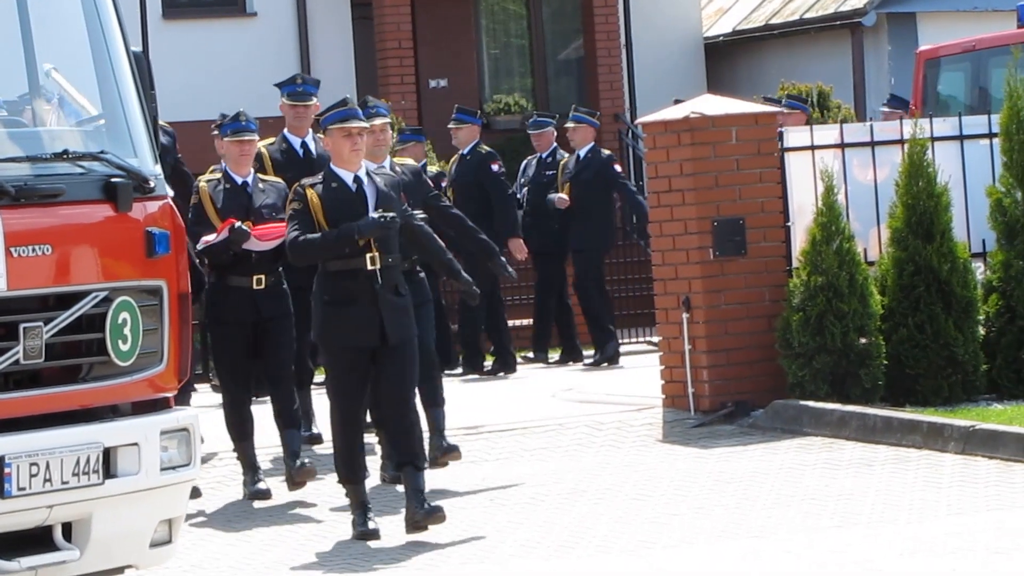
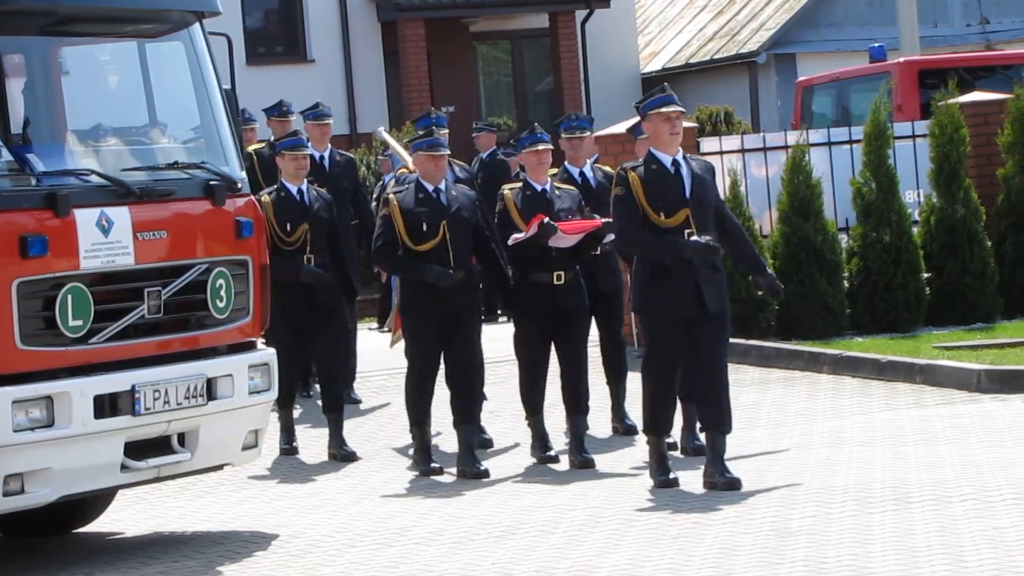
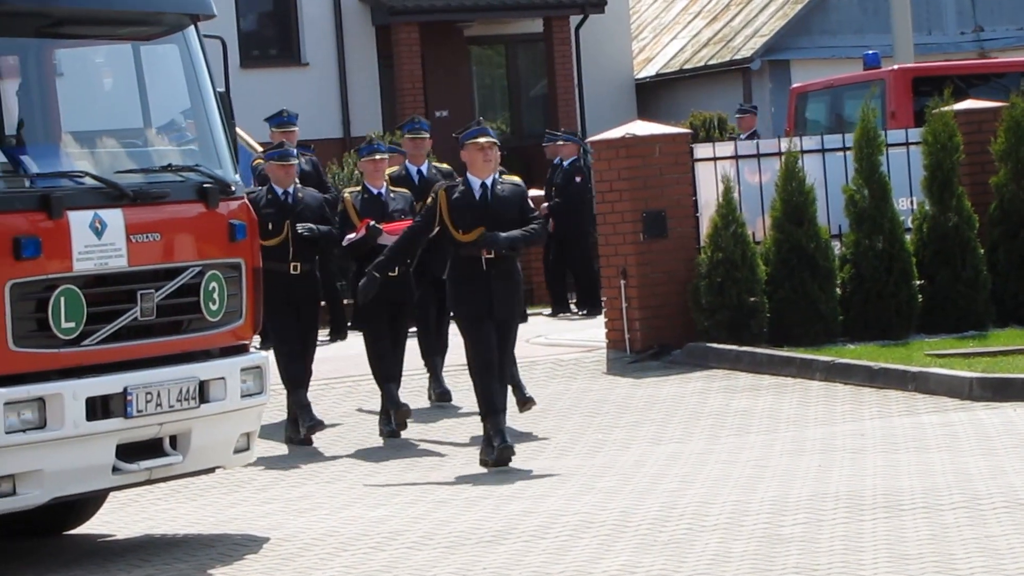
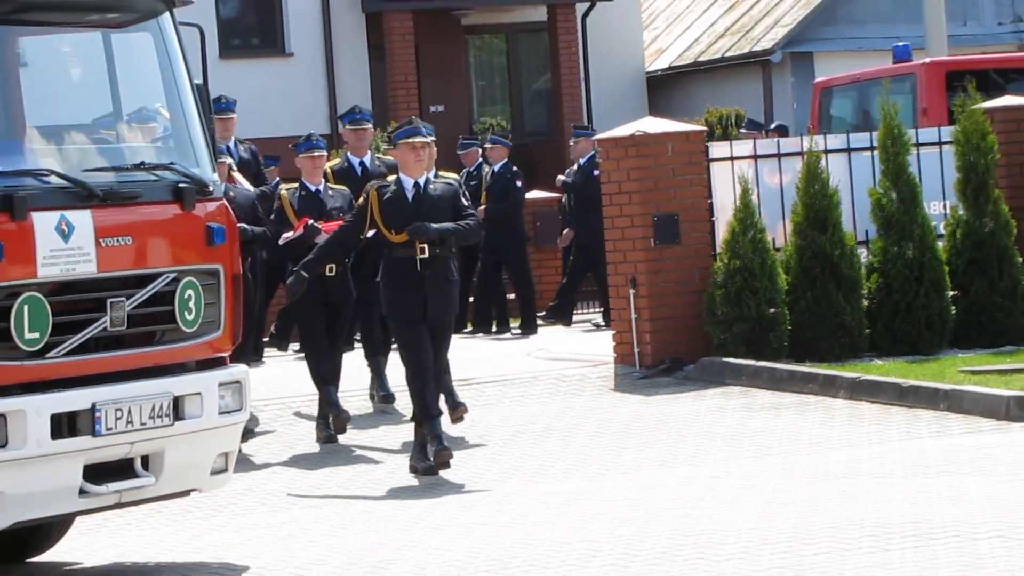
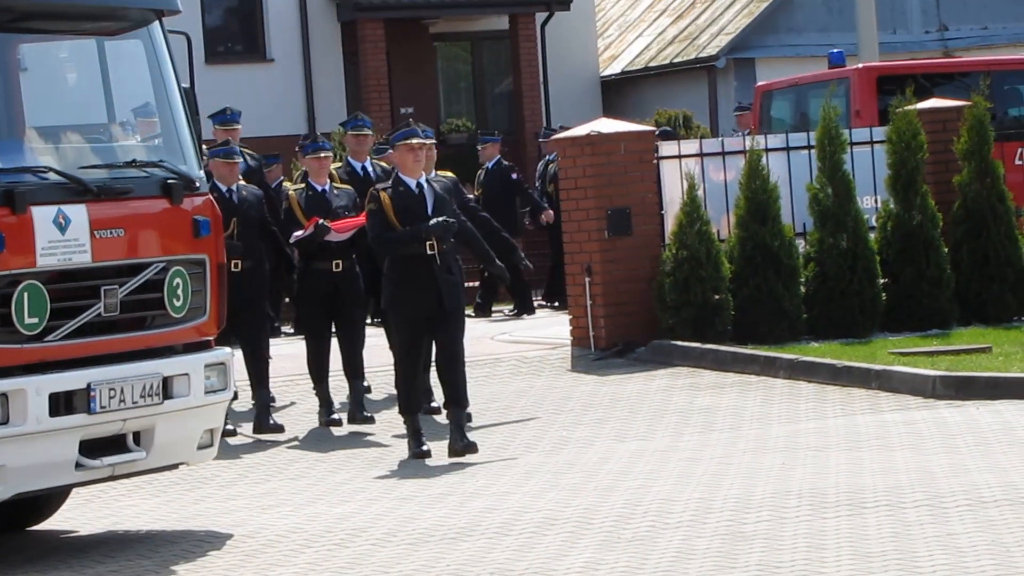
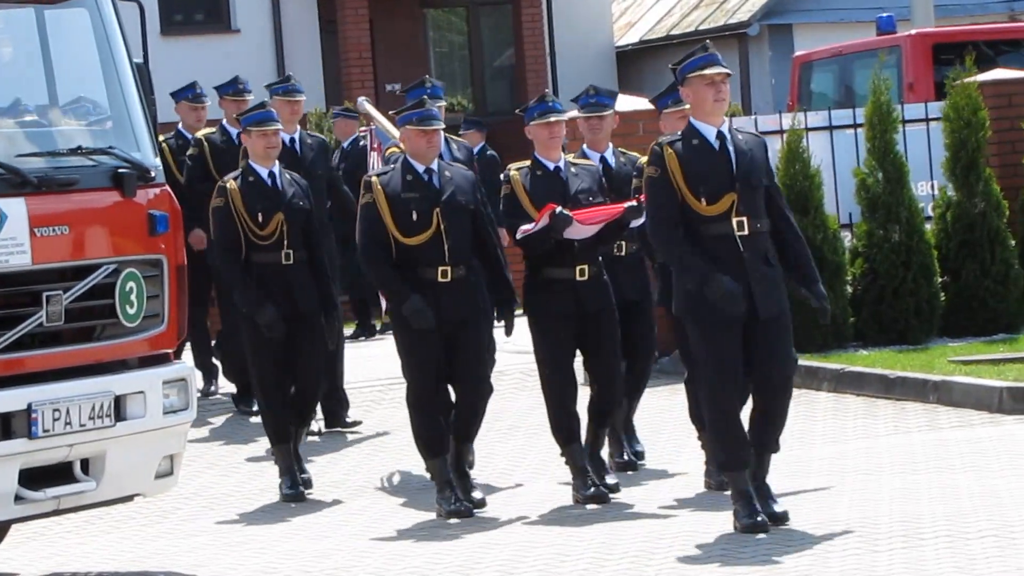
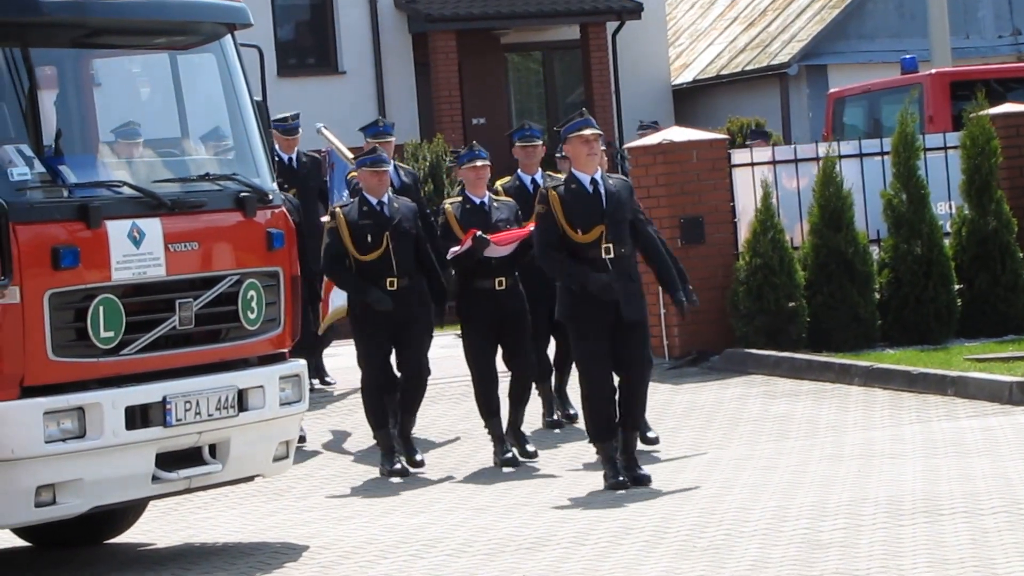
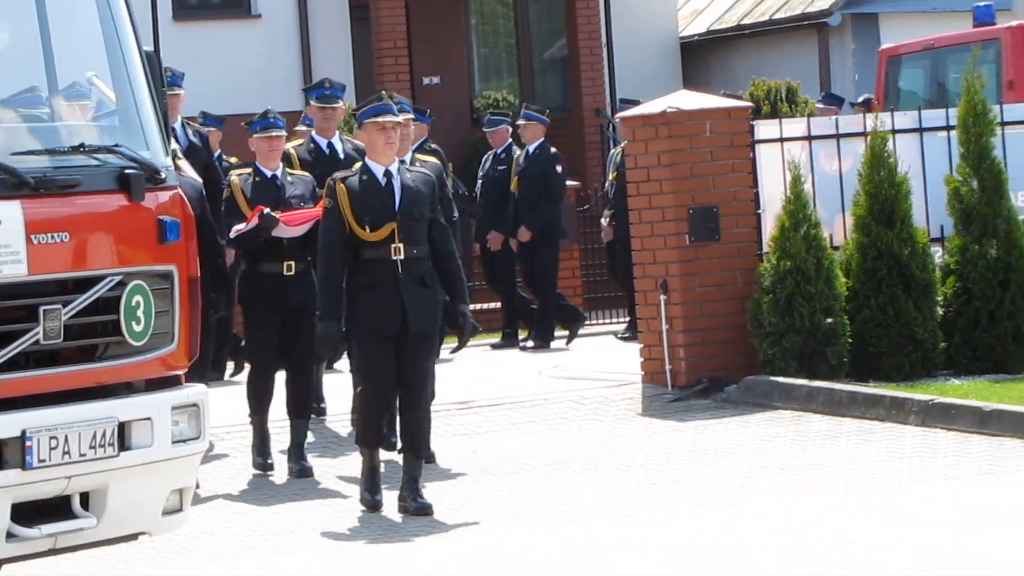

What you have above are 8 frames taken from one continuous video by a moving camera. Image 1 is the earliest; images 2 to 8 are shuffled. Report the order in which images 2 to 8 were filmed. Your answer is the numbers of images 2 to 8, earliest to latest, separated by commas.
8, 4, 5, 3, 7, 2, 6
